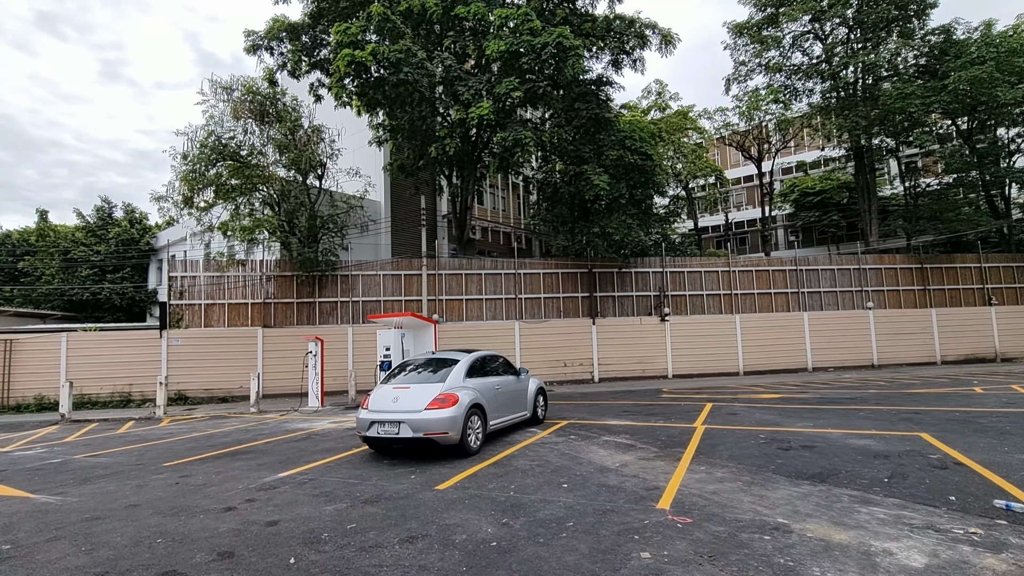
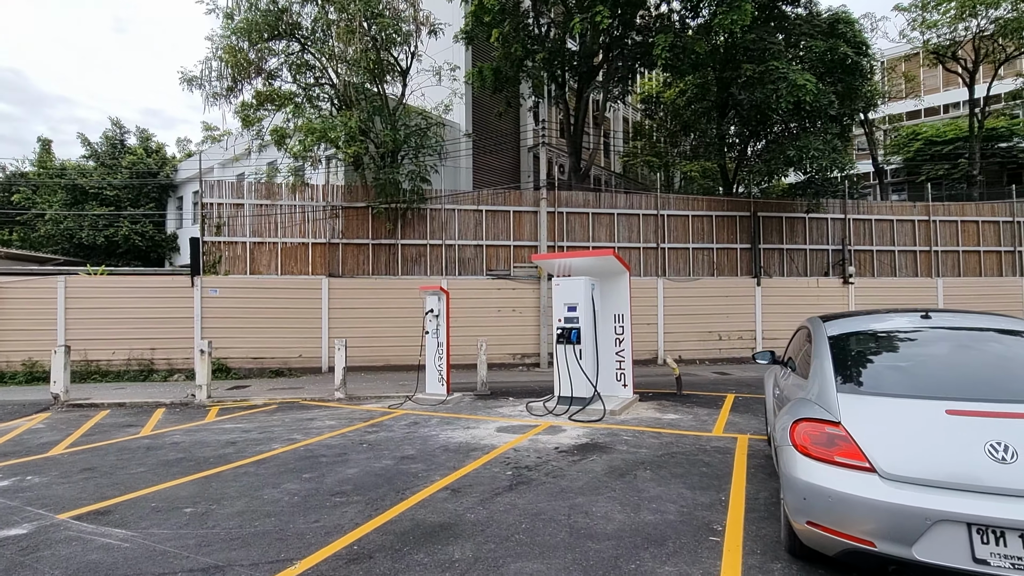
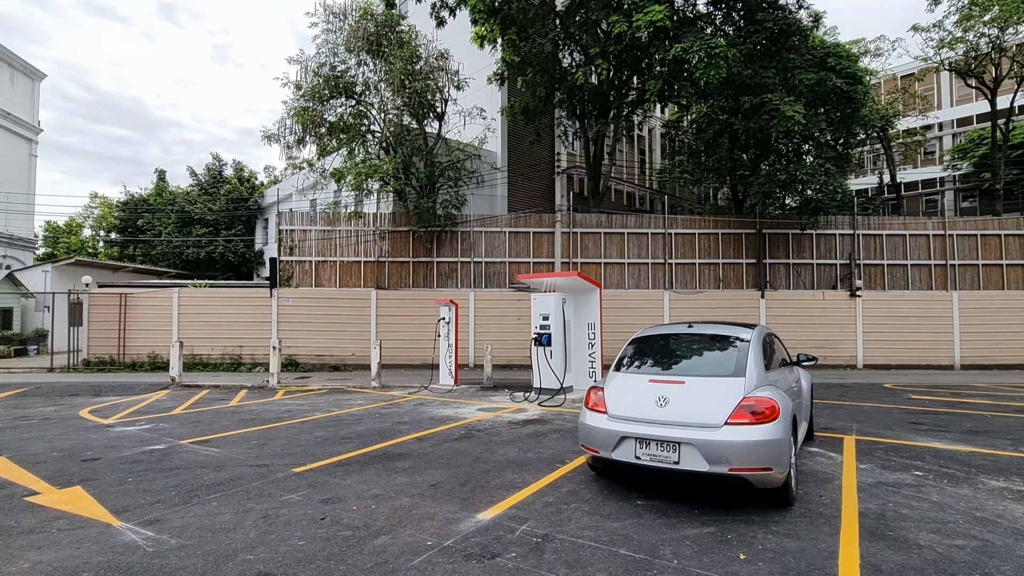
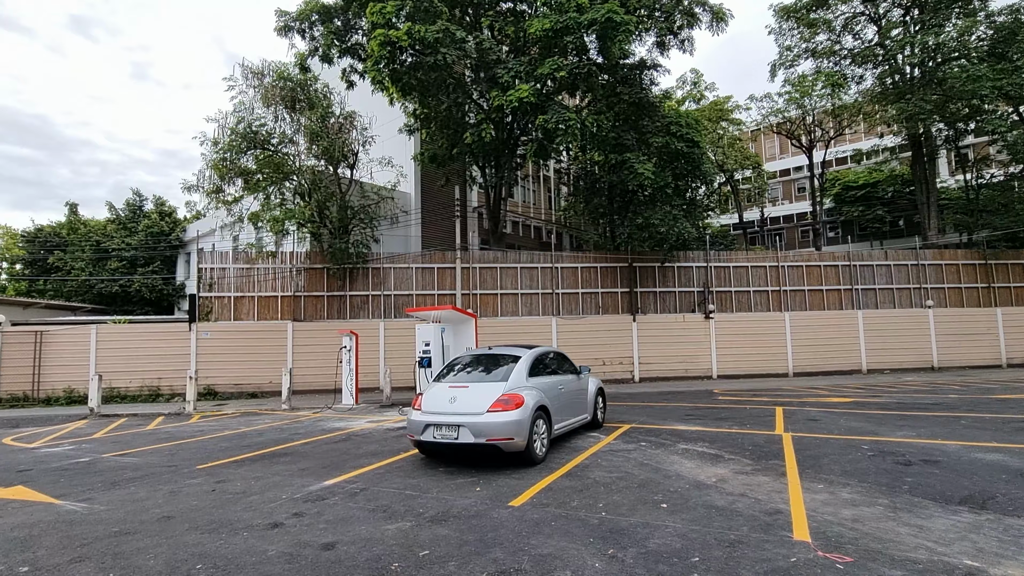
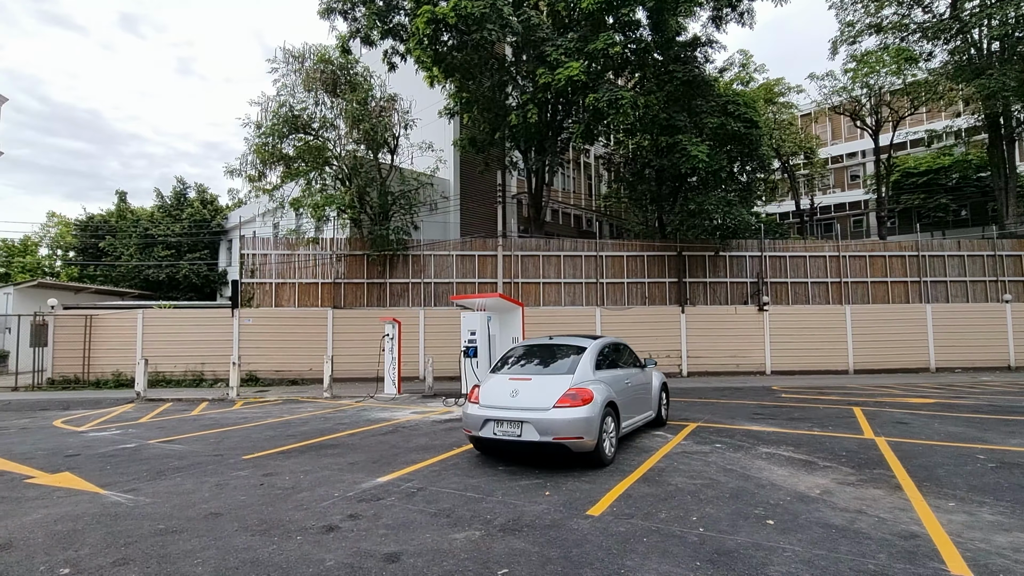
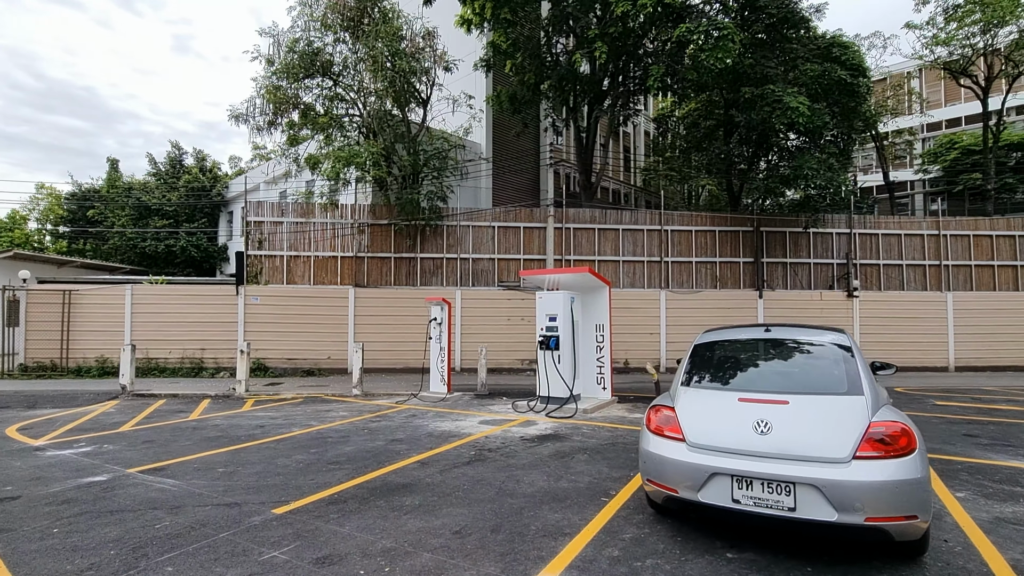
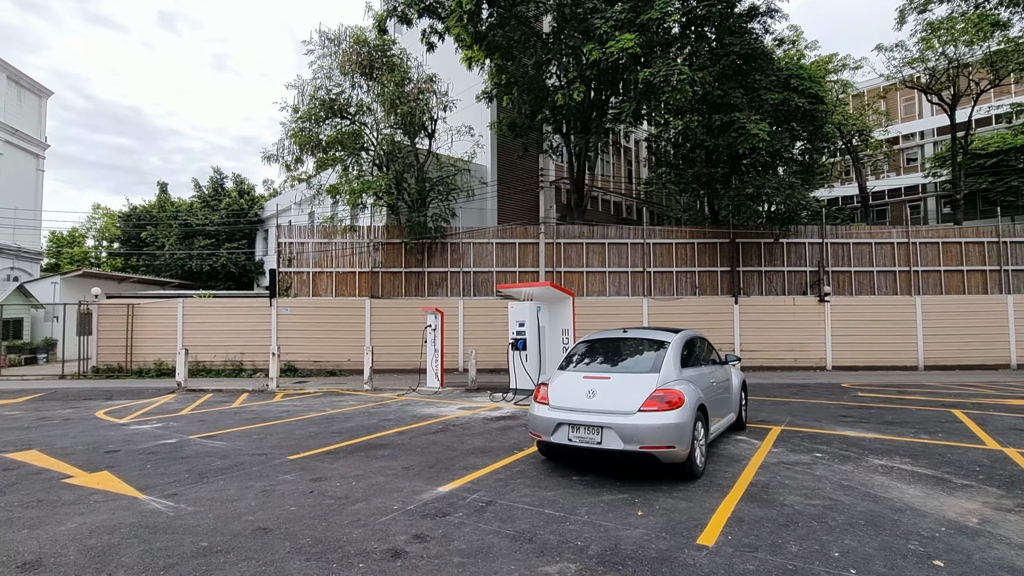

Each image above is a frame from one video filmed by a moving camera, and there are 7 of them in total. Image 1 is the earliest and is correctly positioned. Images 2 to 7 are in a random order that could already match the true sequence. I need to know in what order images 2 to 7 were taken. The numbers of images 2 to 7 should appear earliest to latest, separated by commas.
4, 5, 7, 3, 6, 2
